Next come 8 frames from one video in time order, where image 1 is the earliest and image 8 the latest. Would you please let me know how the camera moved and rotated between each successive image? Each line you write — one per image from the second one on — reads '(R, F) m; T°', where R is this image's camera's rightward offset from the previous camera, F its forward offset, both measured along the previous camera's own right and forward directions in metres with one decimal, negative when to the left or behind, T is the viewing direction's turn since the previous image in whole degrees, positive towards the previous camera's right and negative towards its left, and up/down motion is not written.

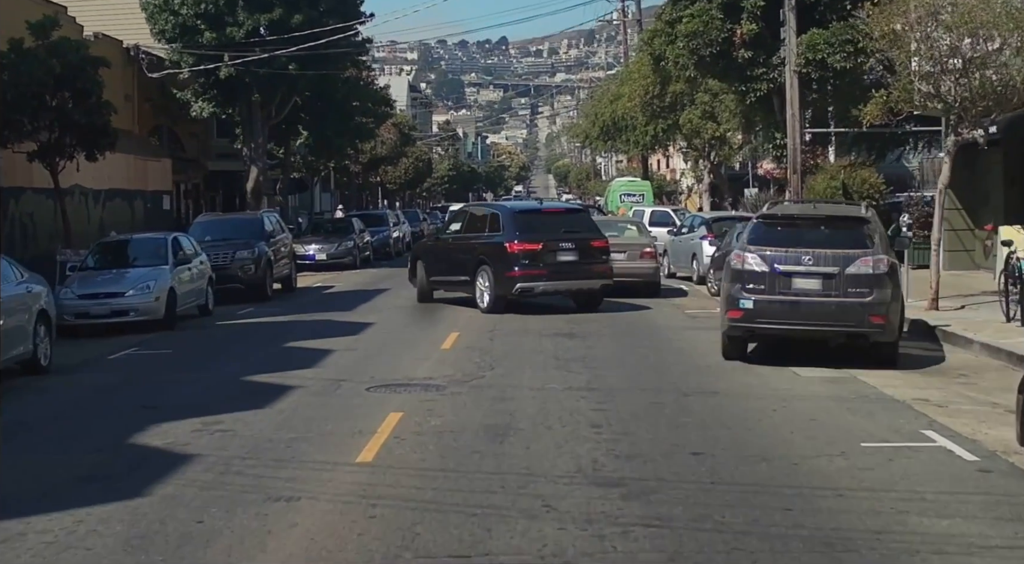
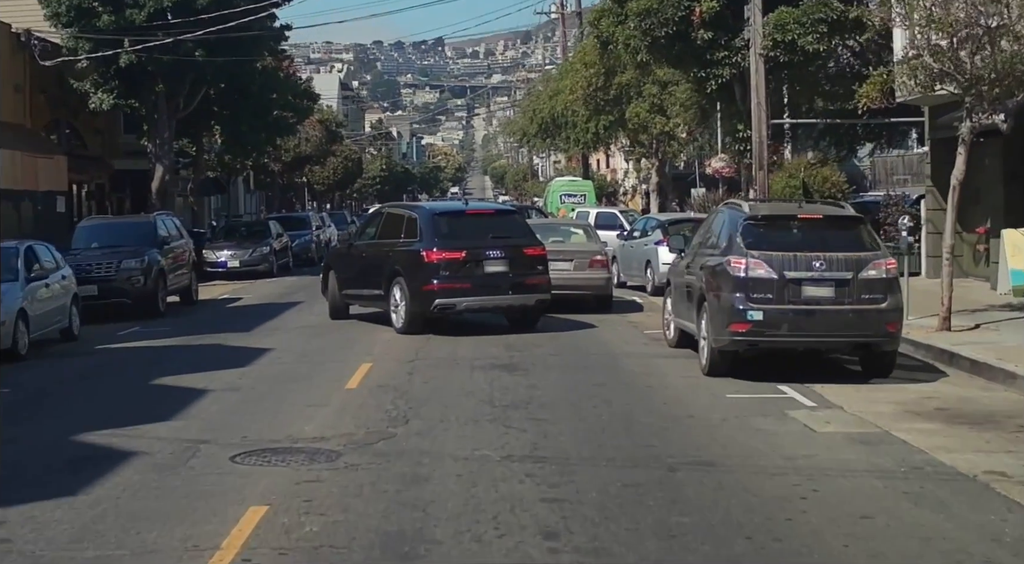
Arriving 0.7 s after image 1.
(+0.1, +3.6) m; +3°
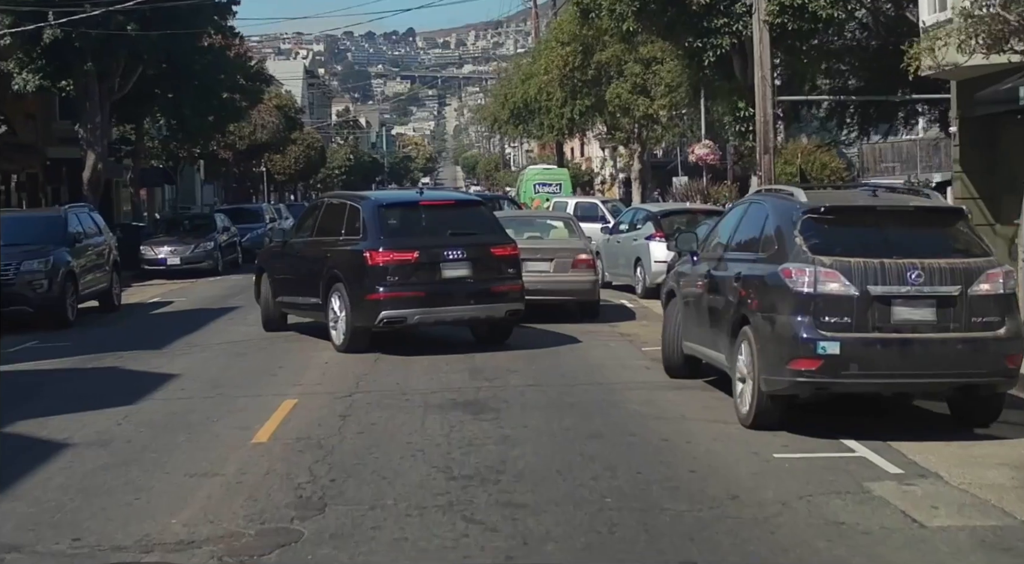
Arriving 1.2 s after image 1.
(+0.1, +3.5) m; +1°
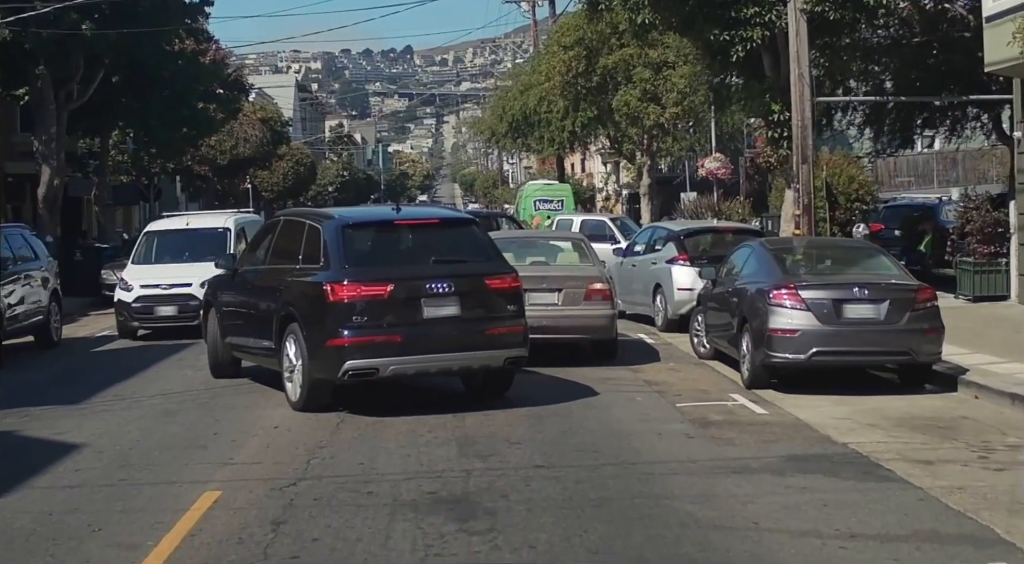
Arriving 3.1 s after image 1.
(0.0, +3.2) m; 0°
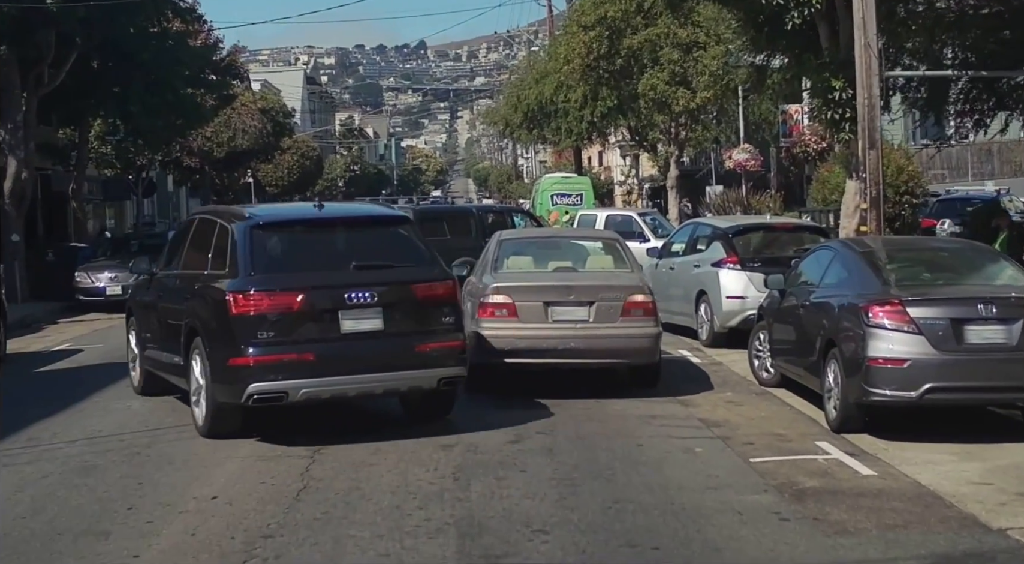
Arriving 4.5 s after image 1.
(0.0, +3.0) m; -1°
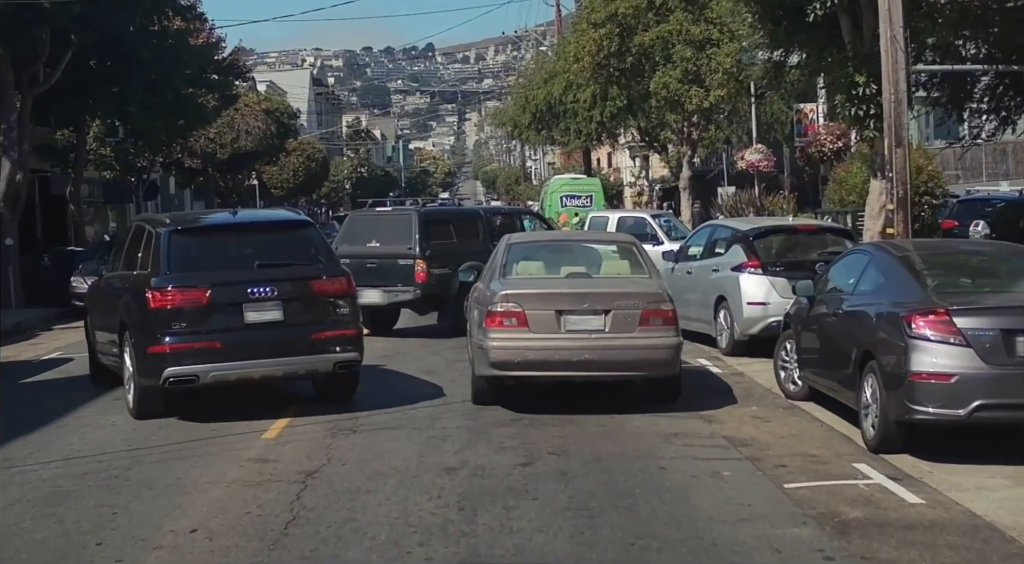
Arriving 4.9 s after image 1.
(0.0, +0.8) m; 0°
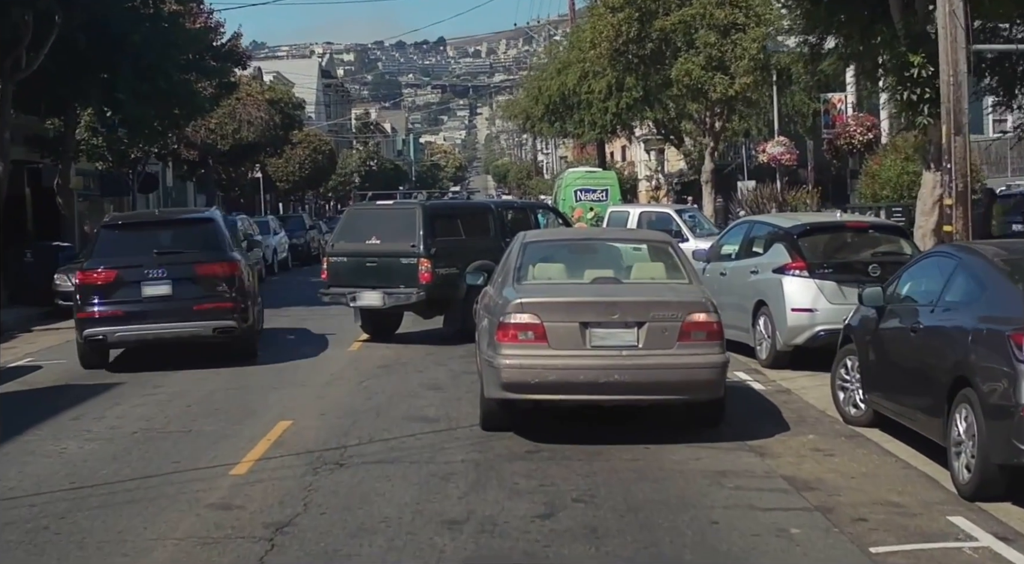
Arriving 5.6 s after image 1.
(0.0, +1.7) m; 0°
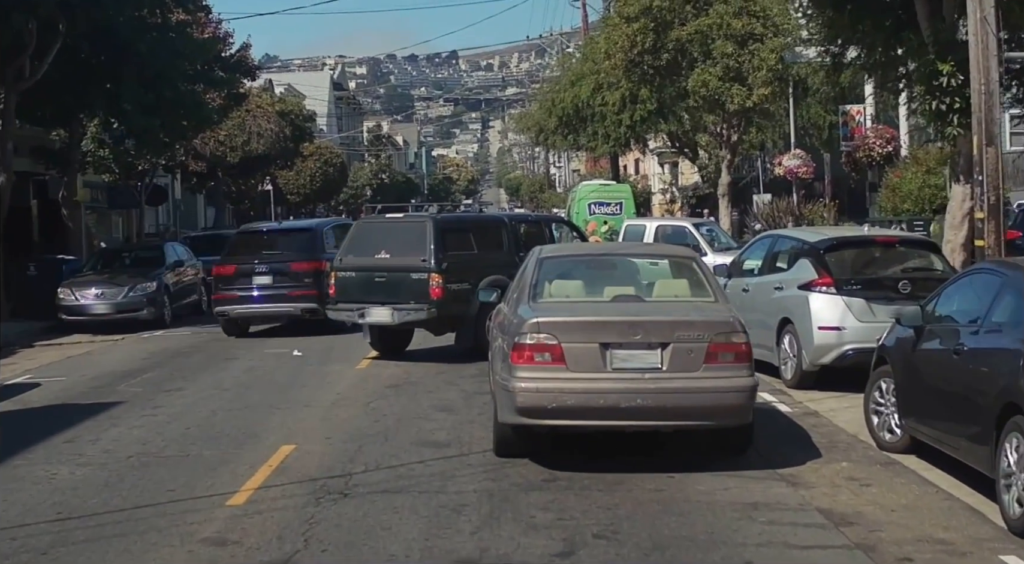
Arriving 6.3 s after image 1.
(0.0, +0.5) m; -1°
